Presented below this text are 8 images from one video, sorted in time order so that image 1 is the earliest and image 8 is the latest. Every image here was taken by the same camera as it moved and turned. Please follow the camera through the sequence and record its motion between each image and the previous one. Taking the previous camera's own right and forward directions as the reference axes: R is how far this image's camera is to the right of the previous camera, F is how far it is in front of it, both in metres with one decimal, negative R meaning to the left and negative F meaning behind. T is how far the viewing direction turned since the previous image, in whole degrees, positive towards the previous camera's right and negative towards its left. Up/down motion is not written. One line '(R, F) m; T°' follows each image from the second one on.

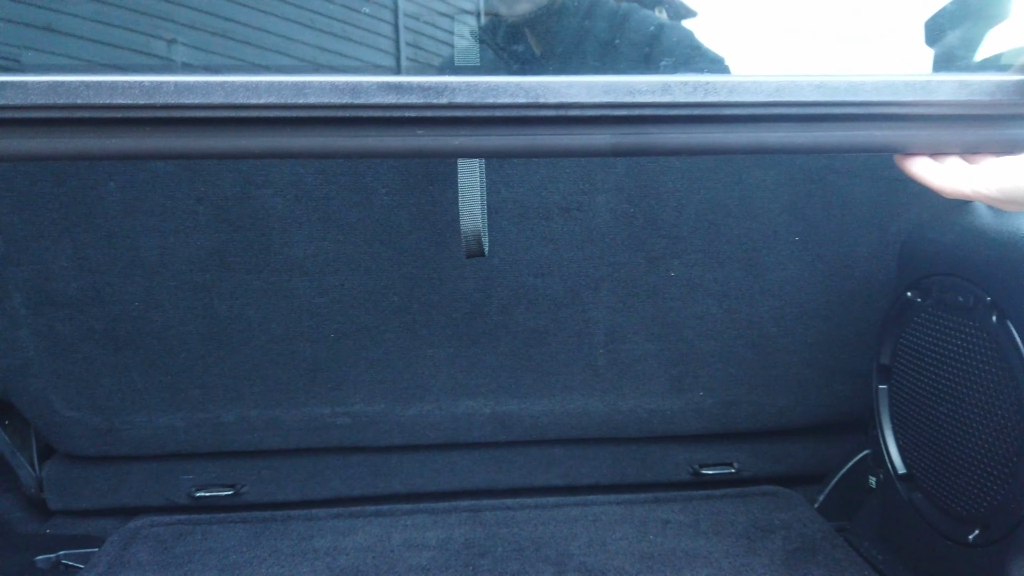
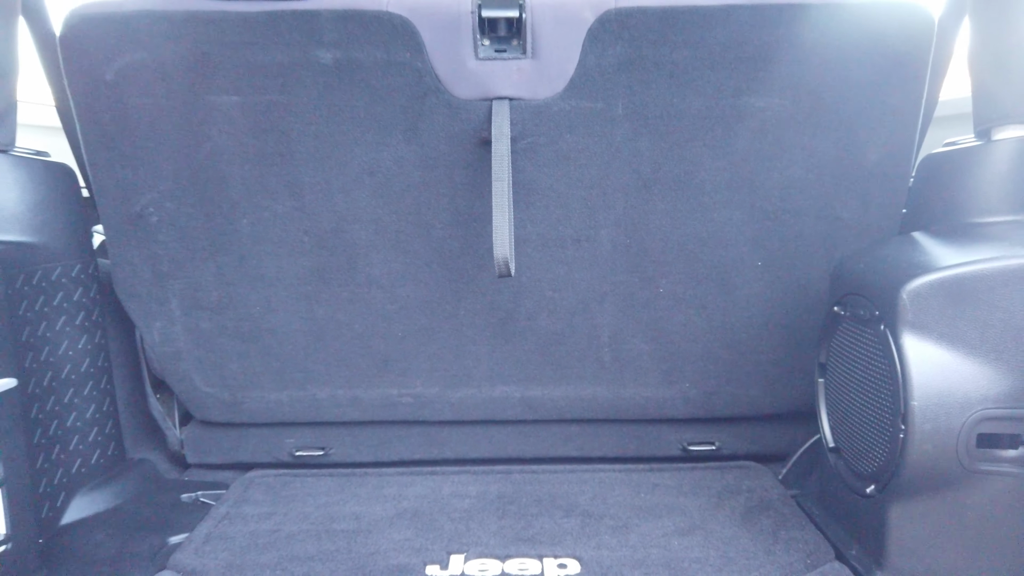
(+0.1, -0.3) m; -4°
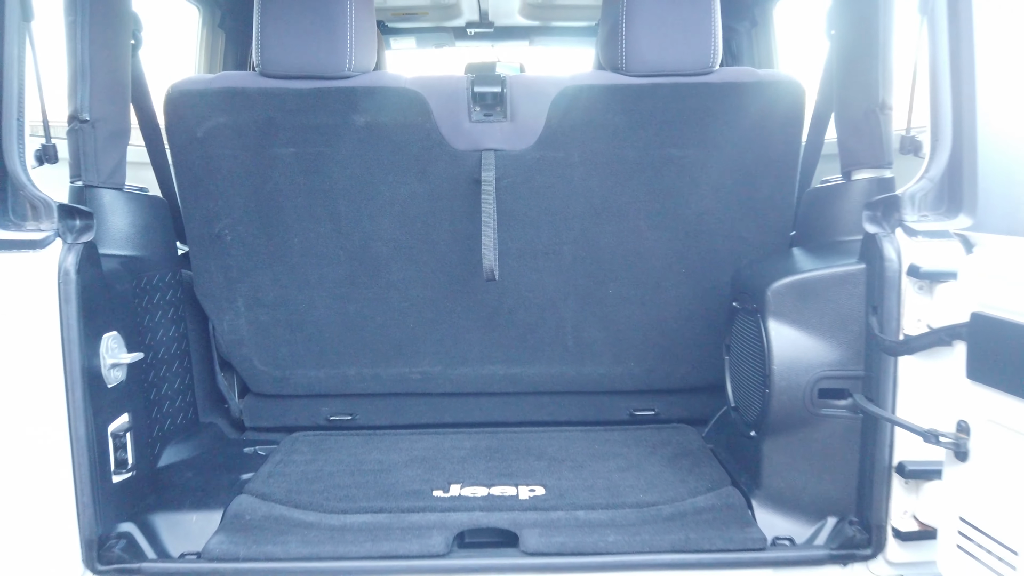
(0.0, -0.4) m; 0°
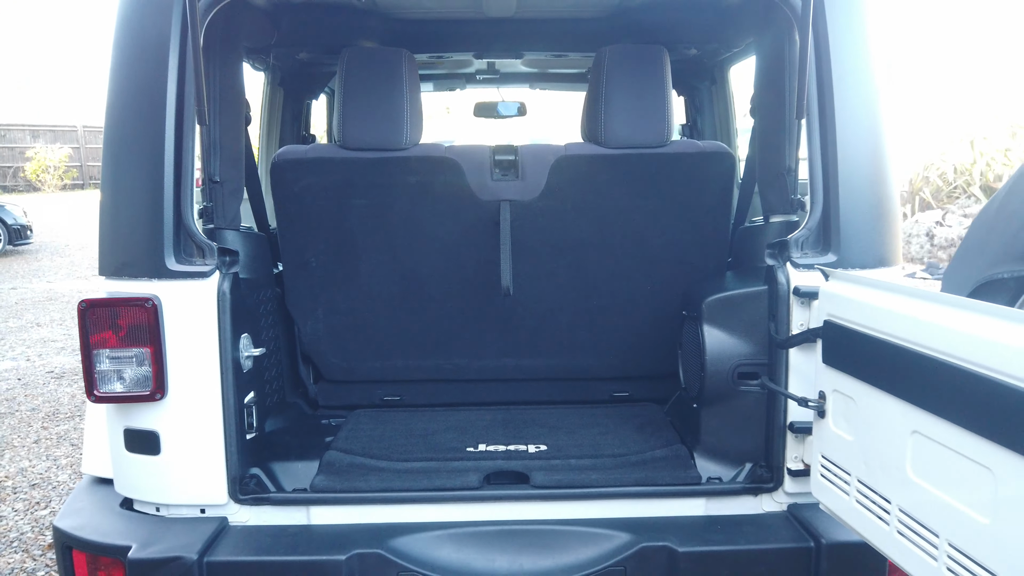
(0.0, -0.6) m; 0°
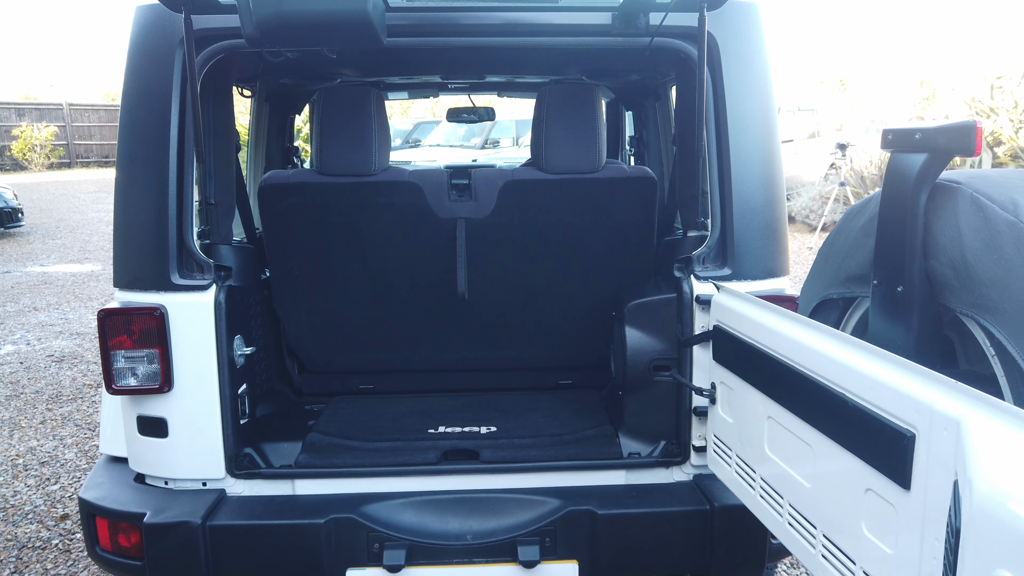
(+0.1, -0.4) m; +1°
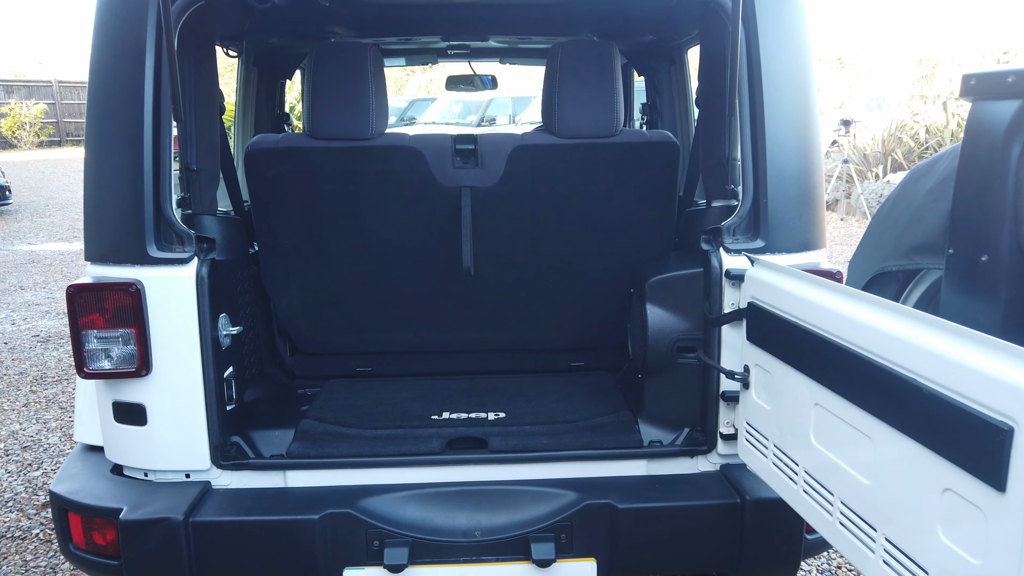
(0.0, +0.2) m; 0°
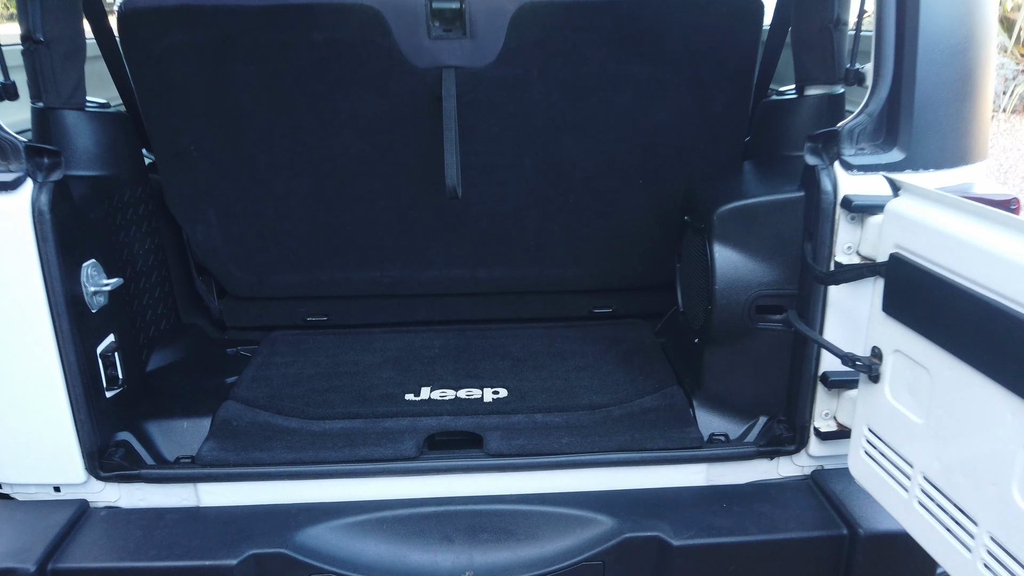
(0.0, +0.7) m; 0°
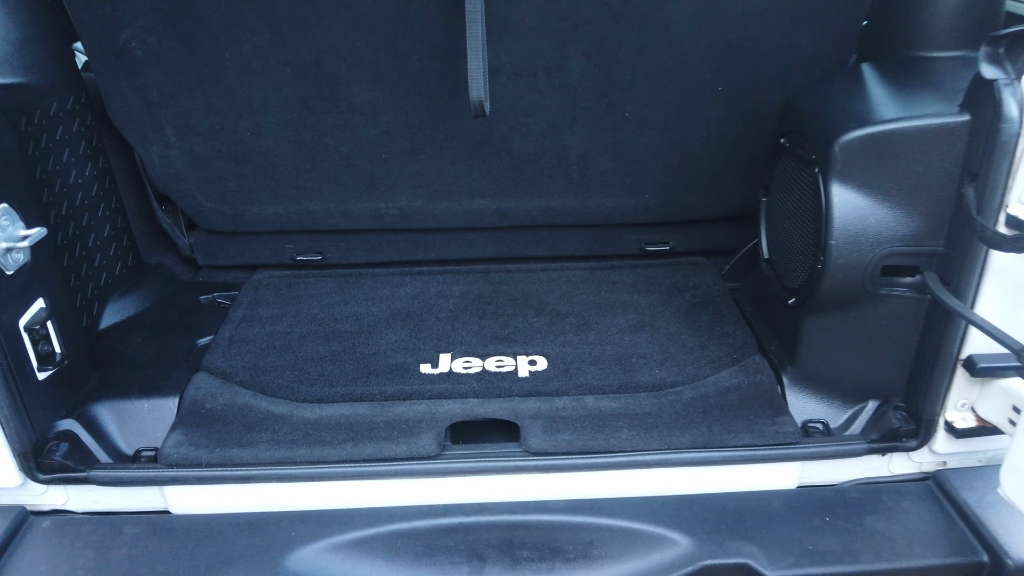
(-0.1, +0.4) m; 0°
